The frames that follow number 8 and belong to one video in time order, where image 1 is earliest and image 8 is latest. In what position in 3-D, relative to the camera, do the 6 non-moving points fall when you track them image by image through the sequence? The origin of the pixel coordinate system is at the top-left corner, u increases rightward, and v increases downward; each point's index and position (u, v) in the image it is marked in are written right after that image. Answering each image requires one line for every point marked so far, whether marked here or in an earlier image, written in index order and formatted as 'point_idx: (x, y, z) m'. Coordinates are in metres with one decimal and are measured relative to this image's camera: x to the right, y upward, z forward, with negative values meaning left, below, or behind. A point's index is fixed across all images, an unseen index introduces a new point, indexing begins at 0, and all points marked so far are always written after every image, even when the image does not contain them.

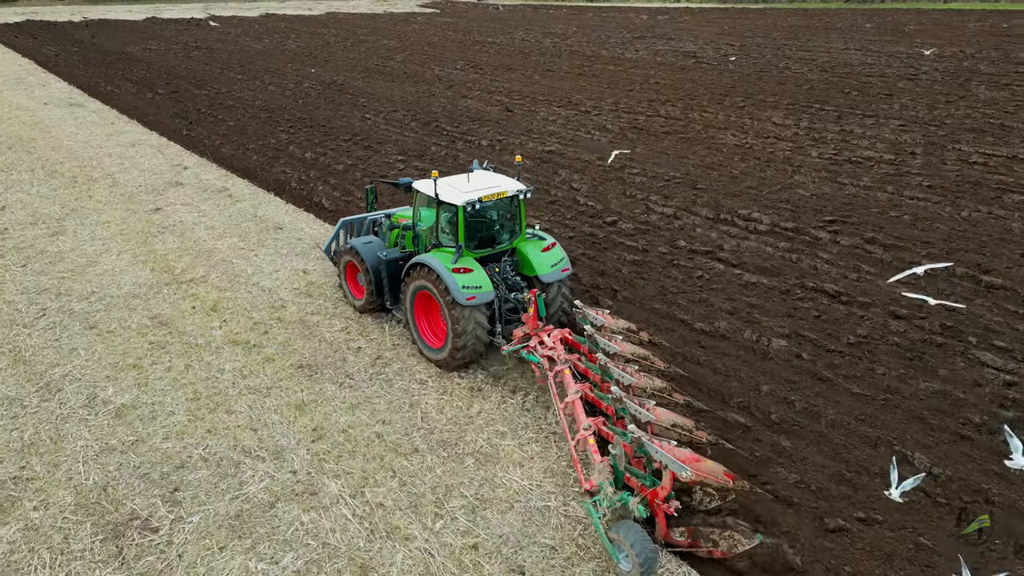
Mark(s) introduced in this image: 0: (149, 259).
0: (-4.2, +0.3, +8.8) m
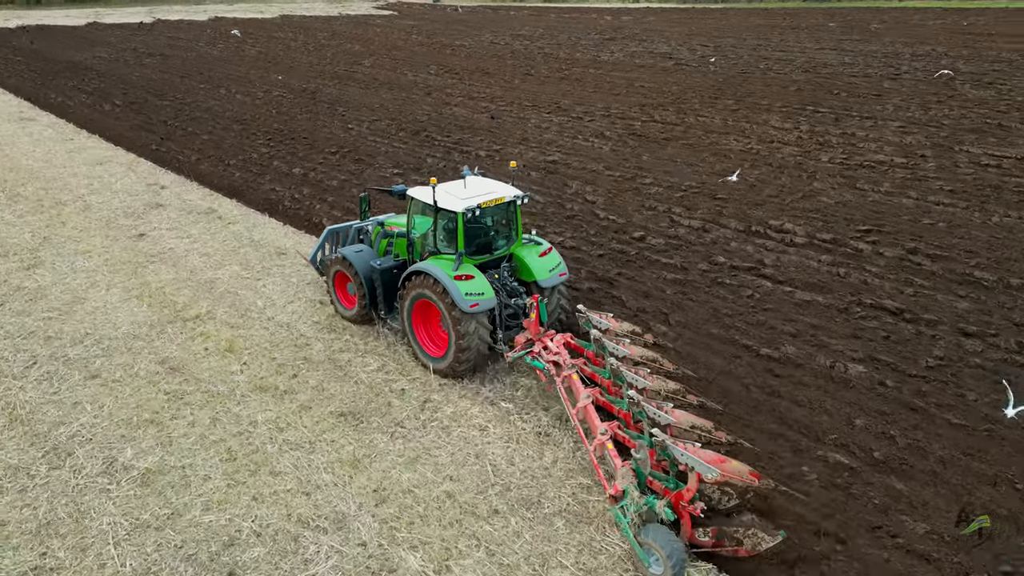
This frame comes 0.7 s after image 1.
0: (-3.9, -0.1, +8.0) m
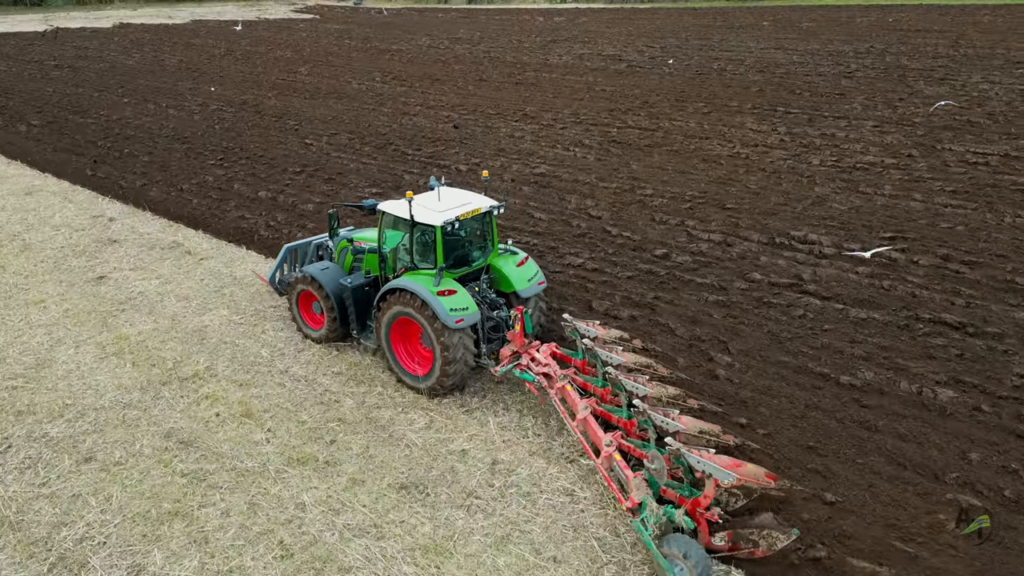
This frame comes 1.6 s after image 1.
0: (-3.6, -0.6, +6.9) m
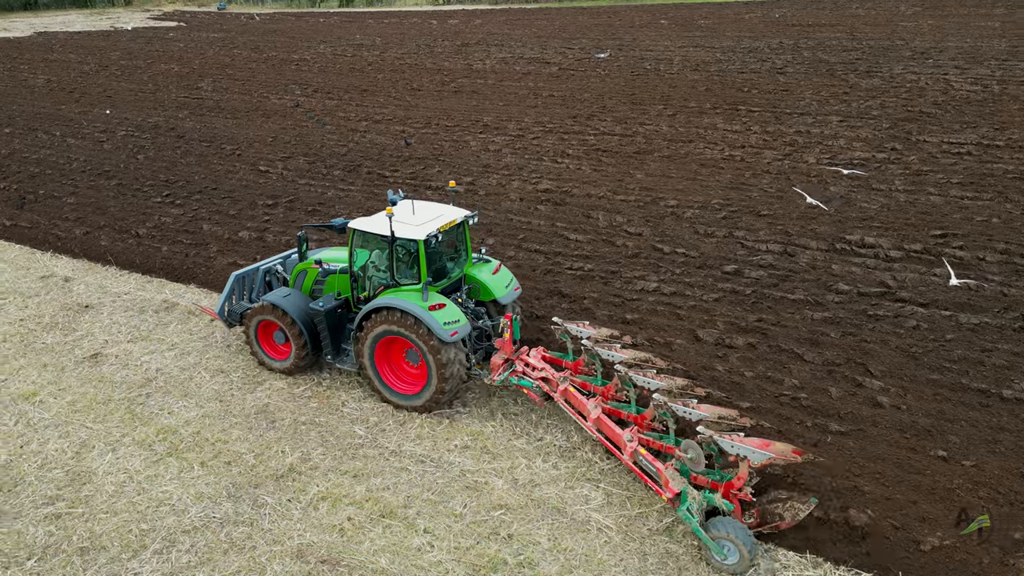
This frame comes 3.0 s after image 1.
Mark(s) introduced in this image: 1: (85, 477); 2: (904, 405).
0: (-2.5, -1.2, +5.7) m
1: (-3.1, -1.4, +5.5) m
2: (+3.0, -0.9, +5.7) m
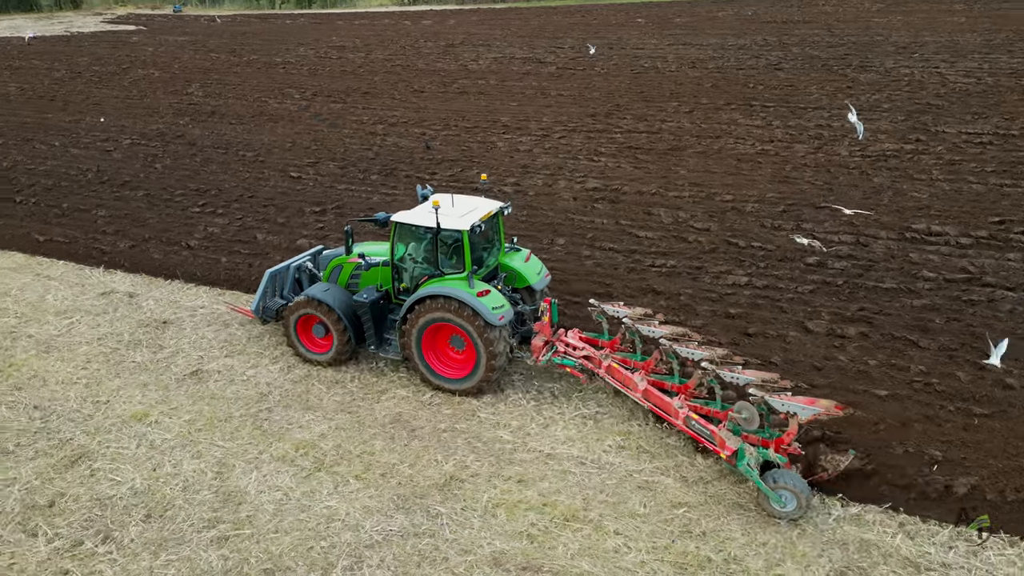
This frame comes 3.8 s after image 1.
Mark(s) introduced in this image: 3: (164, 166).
0: (-1.4, -1.3, +5.5) m
1: (-1.9, -1.5, +5.3) m
2: (+4.1, -0.8, +5.9) m
3: (-6.0, +2.1, +12.8) m
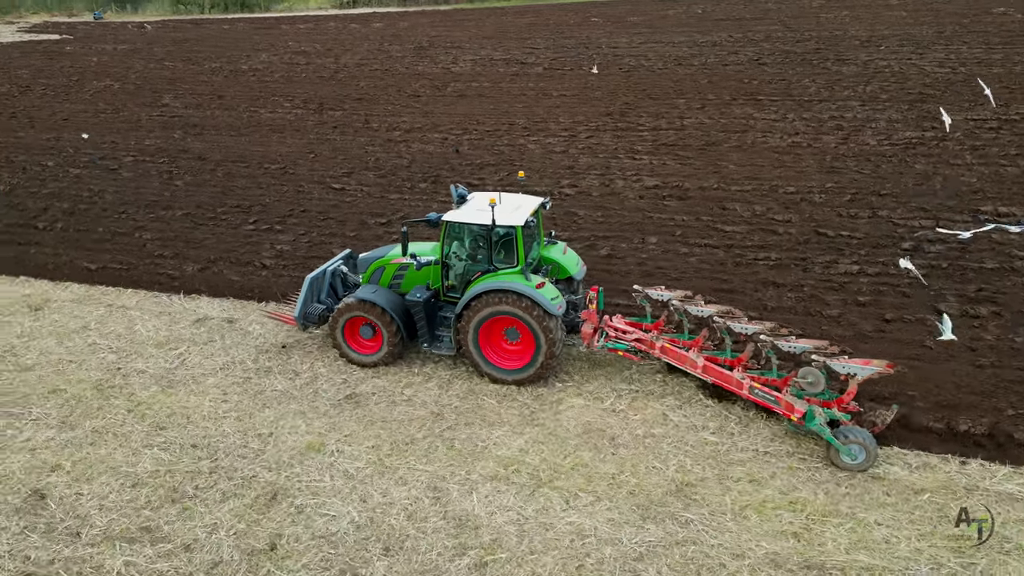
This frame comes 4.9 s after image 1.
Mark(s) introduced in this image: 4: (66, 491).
0: (+0.3, -1.4, +5.4) m
1: (-0.3, -1.6, +5.1) m
2: (+5.6, -0.5, +6.3) m
3: (-5.3, +1.7, +12.1) m
4: (-3.3, -1.5, +5.6) m
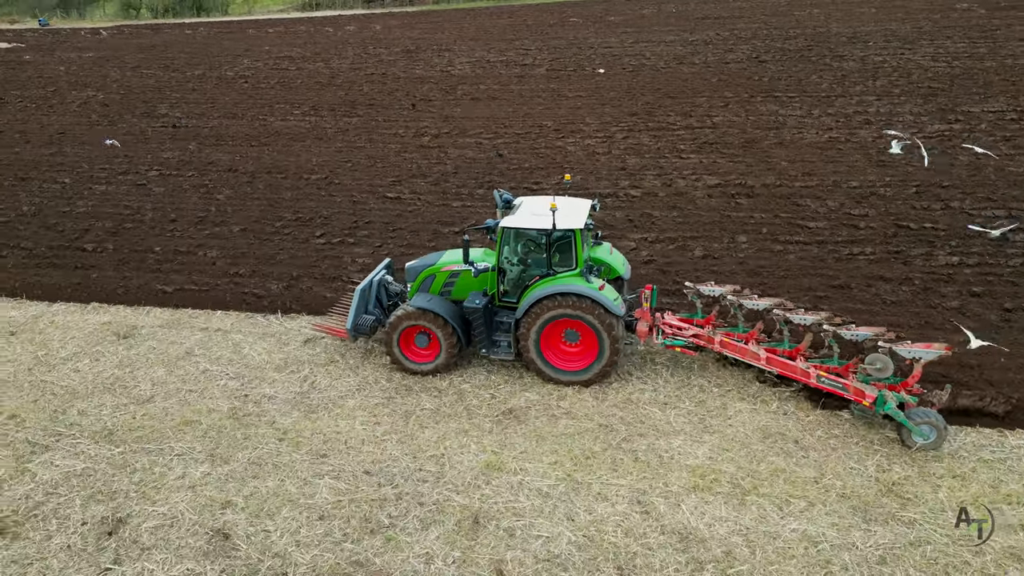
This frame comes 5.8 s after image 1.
0: (+1.7, -1.4, +5.4) m
1: (+1.2, -1.7, +5.0) m
2: (+6.9, -0.4, +6.7) m
3: (-4.4, +1.4, +11.7) m
4: (-1.8, -1.7, +5.3) m
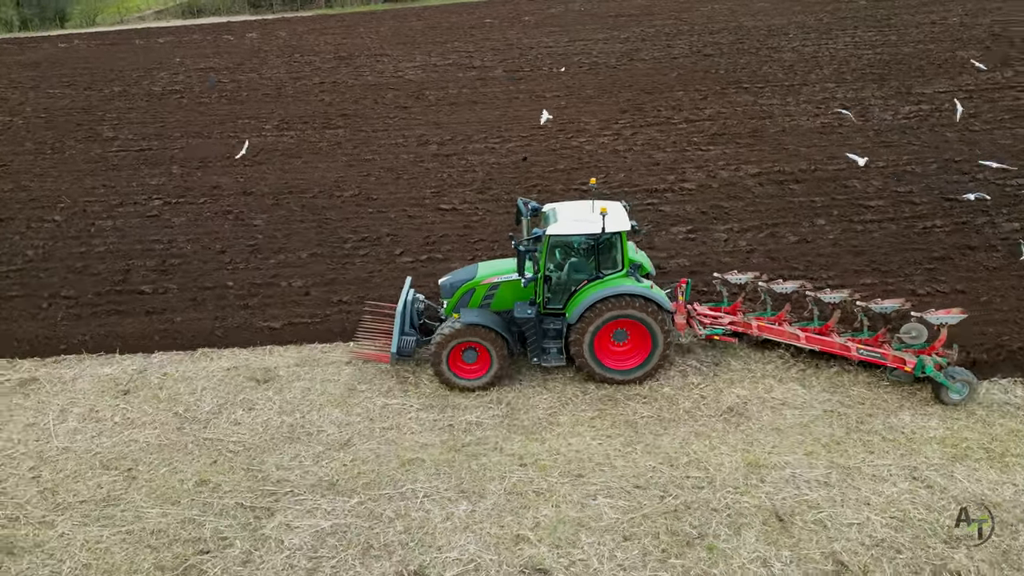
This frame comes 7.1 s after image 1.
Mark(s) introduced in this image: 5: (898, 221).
0: (+3.8, -1.2, +5.8) m
1: (+3.4, -1.5, +5.4) m
2: (+8.6, +0.3, +8.0) m
3: (-3.6, +1.0, +10.9) m
4: (+0.3, -1.8, +5.1) m
5: (+5.0, +0.8, +9.6) m
